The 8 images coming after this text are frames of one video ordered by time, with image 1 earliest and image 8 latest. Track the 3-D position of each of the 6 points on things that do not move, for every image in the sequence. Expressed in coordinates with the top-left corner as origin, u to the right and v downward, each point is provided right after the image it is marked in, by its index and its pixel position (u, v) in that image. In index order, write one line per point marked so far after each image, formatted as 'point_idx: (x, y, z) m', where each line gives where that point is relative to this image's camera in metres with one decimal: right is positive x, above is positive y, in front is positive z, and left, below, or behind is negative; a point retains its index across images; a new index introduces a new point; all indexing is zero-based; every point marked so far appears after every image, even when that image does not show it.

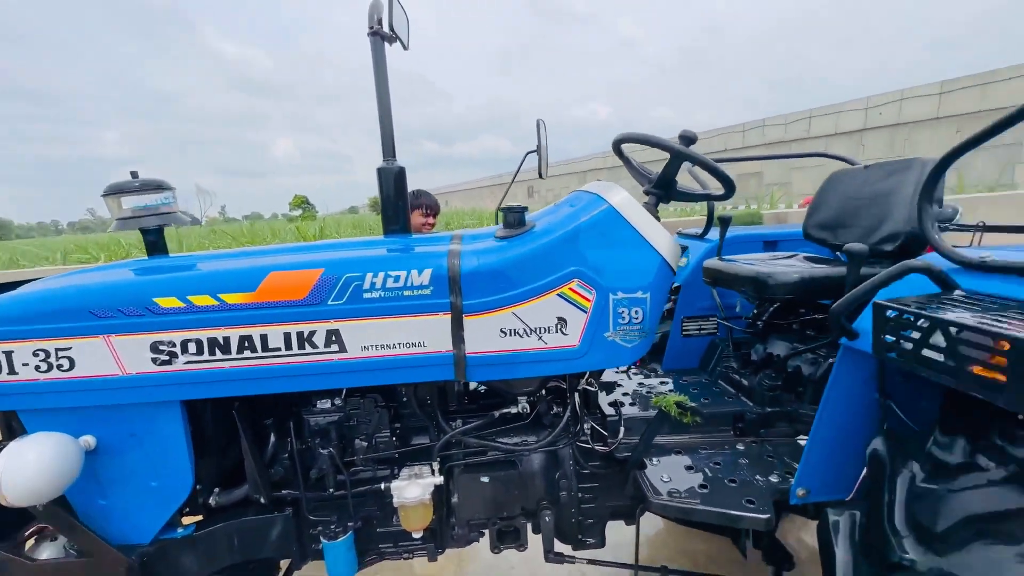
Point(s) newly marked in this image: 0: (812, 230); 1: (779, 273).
0: (+1.1, +0.2, +1.7) m
1: (+0.8, 0.0, +1.4) m
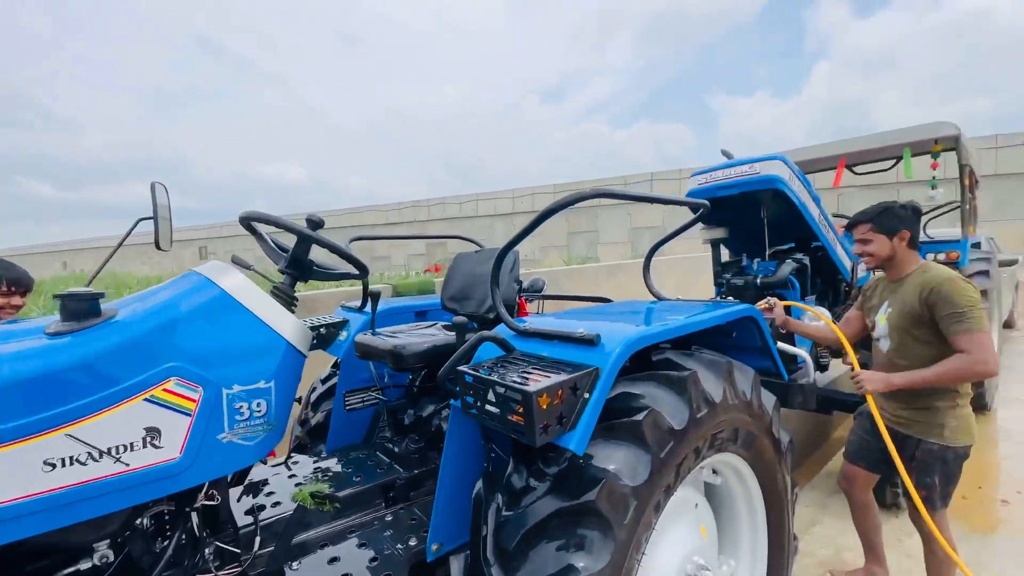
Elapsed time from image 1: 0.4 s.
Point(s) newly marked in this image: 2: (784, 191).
0: (-0.3, -0.1, +2.0) m
1: (-0.3, -0.2, +1.6) m
2: (+1.8, +0.6, +3.0) m
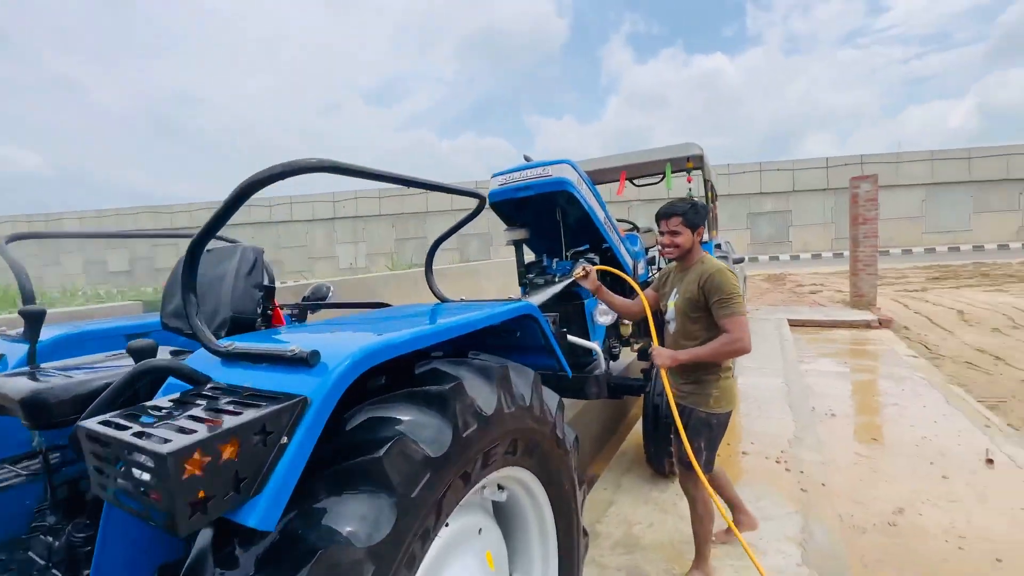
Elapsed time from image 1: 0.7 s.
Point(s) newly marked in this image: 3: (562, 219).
0: (-1.1, -0.1, +1.5) m
1: (-1.0, -0.2, +1.1) m
2: (+0.4, +0.6, +3.1) m
3: (+0.4, +0.5, +3.4) m
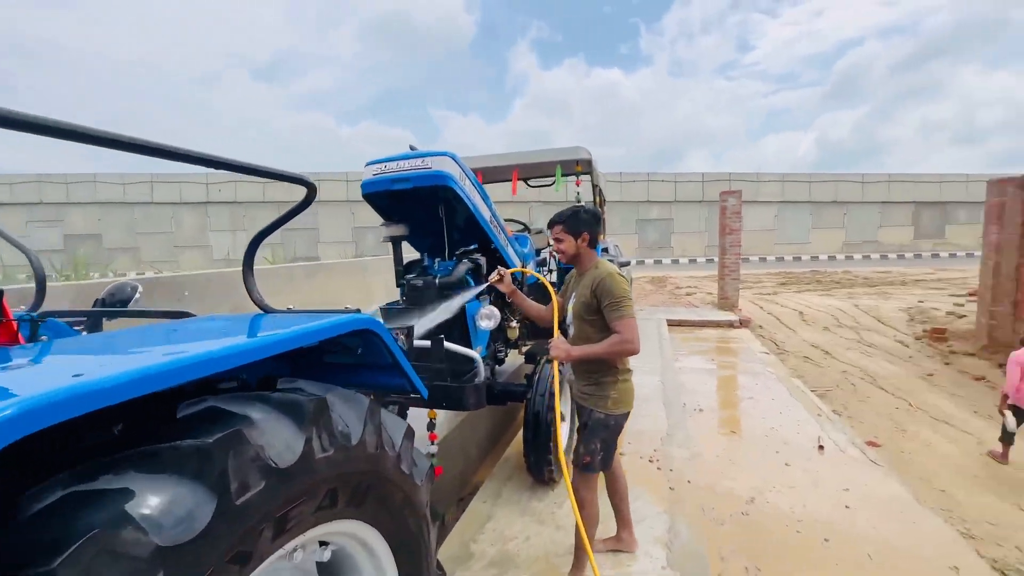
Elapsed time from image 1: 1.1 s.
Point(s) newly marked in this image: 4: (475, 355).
0: (-1.6, -0.1, +1.0) m
1: (-1.4, -0.2, +0.6) m
2: (-0.4, +0.6, +2.9) m
3: (-0.5, +0.5, +3.2) m
4: (-0.2, -0.4, +2.7) m
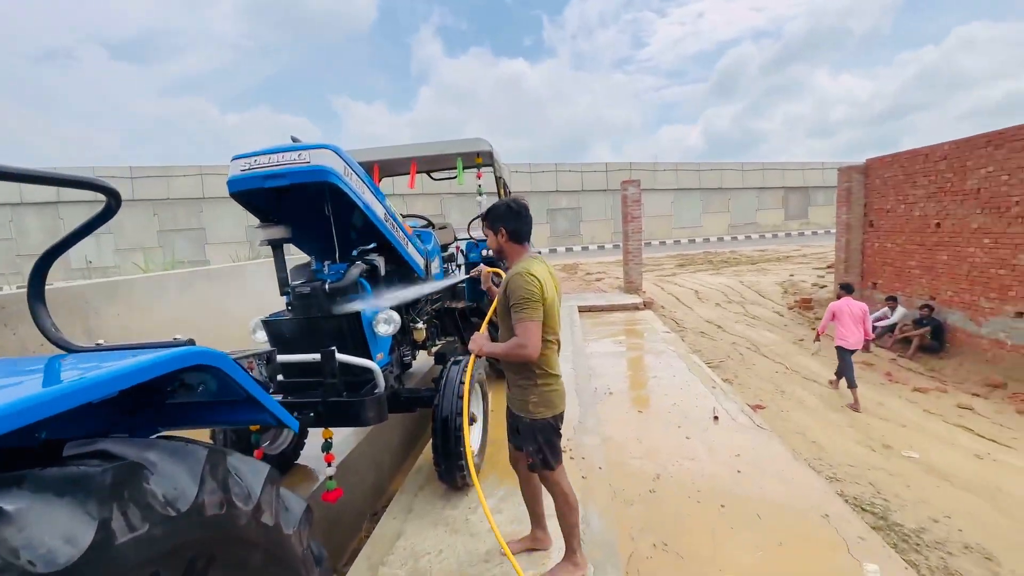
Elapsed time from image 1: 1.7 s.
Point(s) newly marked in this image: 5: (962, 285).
0: (-1.8, -0.2, +0.6) m
1: (-1.5, -0.4, +0.2) m
2: (-1.0, +0.6, +2.7) m
3: (-1.2, +0.5, +2.9) m
4: (-0.8, -0.4, +2.5) m
5: (+8.2, 0.0, +8.2) m
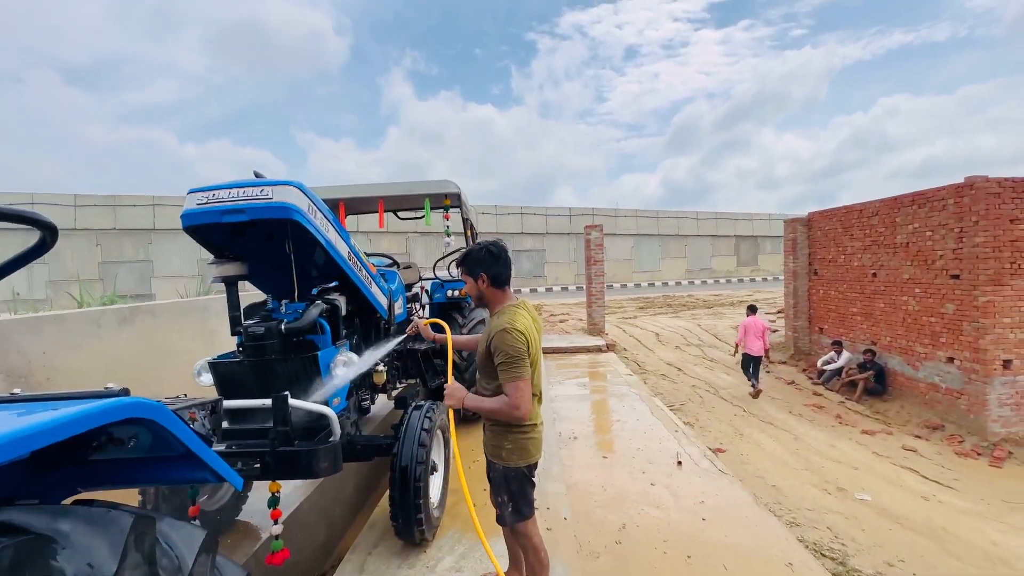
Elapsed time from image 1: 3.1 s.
0: (-1.8, -0.3, +0.4) m
1: (-1.5, -0.4, +0.1) m
2: (-1.2, +0.4, +2.6) m
3: (-1.4, +0.2, +2.9) m
4: (-0.9, -0.6, +2.3) m
5: (+7.5, -0.8, +8.8) m
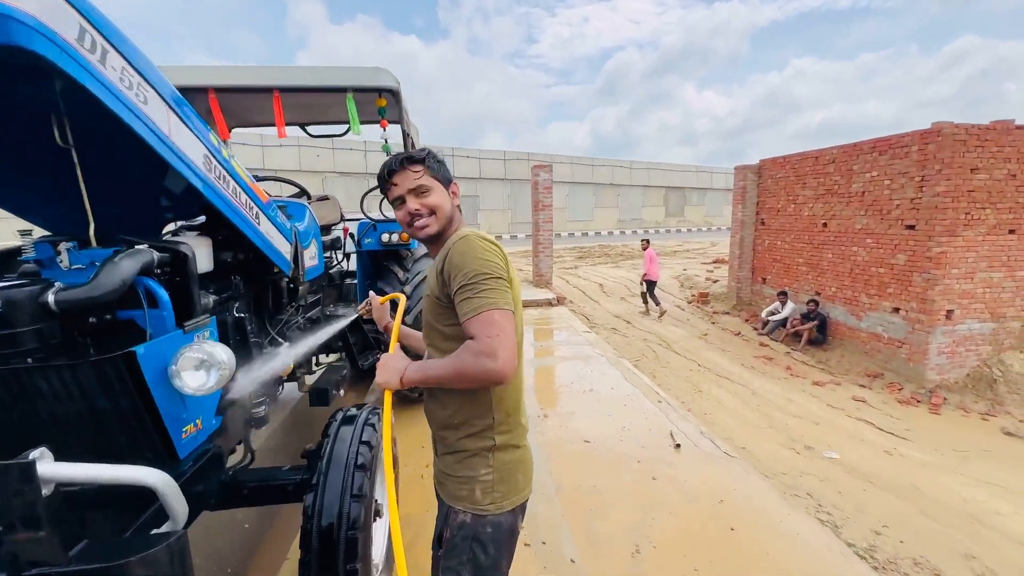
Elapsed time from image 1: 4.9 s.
0: (-1.4, -0.3, -1.0) m
1: (-1.1, -0.5, -1.3) m
2: (-1.2, +0.6, +1.2) m
3: (-1.4, +0.4, +1.4) m
4: (-0.9, -0.5, +1.1) m
5: (+6.5, +0.1, +8.8) m
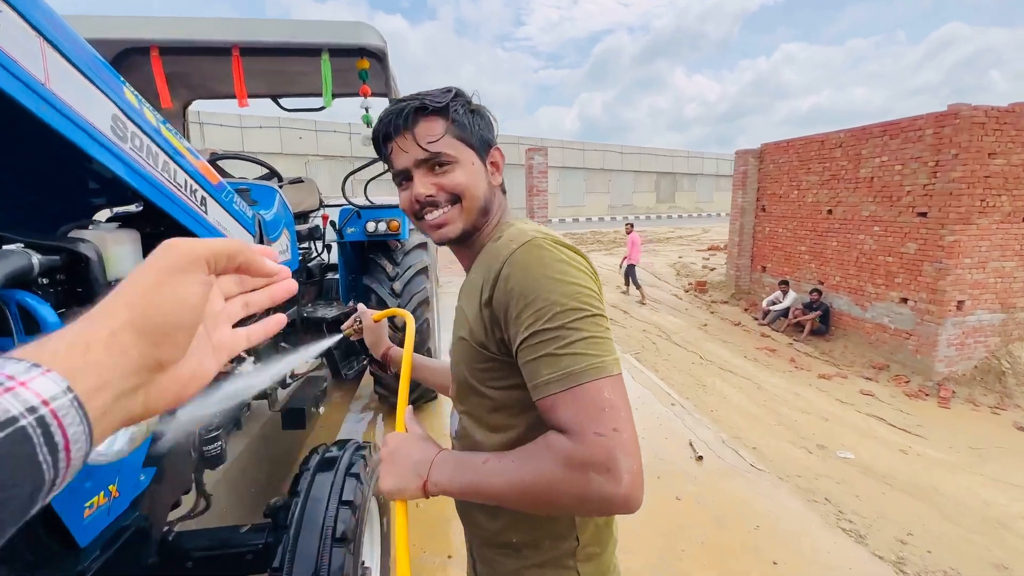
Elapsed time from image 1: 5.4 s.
0: (-1.3, -0.4, -1.4) m
1: (-0.9, -0.6, -1.7) m
2: (-1.1, +0.5, +0.7) m
3: (-1.3, +0.4, +1.0) m
4: (-0.8, -0.5, +0.7) m
5: (+6.4, +0.3, +8.5) m
